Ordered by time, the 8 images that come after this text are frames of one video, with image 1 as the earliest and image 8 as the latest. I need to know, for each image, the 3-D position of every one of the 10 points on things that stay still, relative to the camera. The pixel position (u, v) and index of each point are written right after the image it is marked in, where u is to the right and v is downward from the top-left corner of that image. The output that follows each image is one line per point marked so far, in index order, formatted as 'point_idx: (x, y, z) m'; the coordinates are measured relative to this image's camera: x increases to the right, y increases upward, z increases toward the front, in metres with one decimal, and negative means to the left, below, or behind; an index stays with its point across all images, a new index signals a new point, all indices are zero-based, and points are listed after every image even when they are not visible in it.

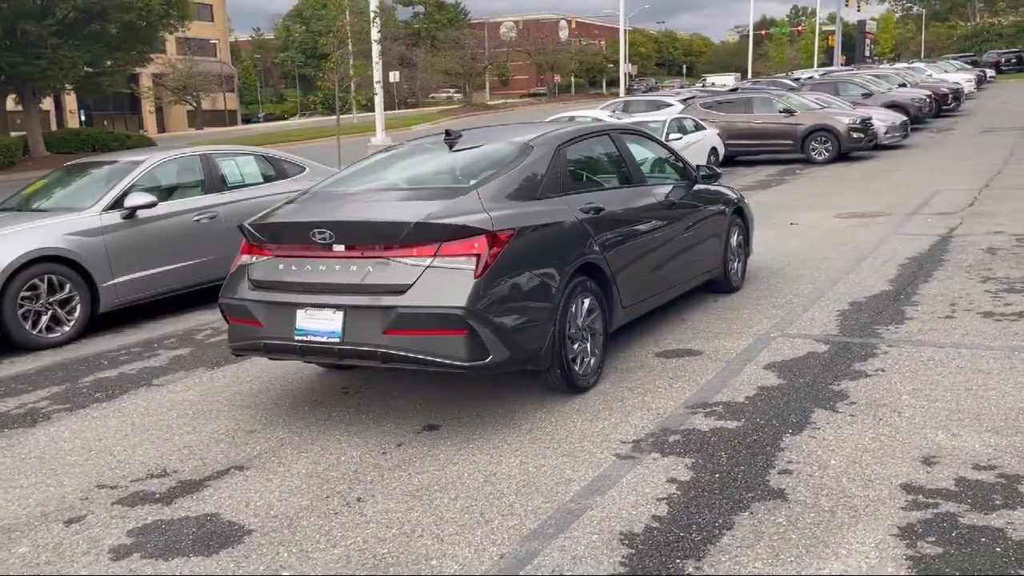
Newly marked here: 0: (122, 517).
0: (-1.8, -1.1, +4.2) m
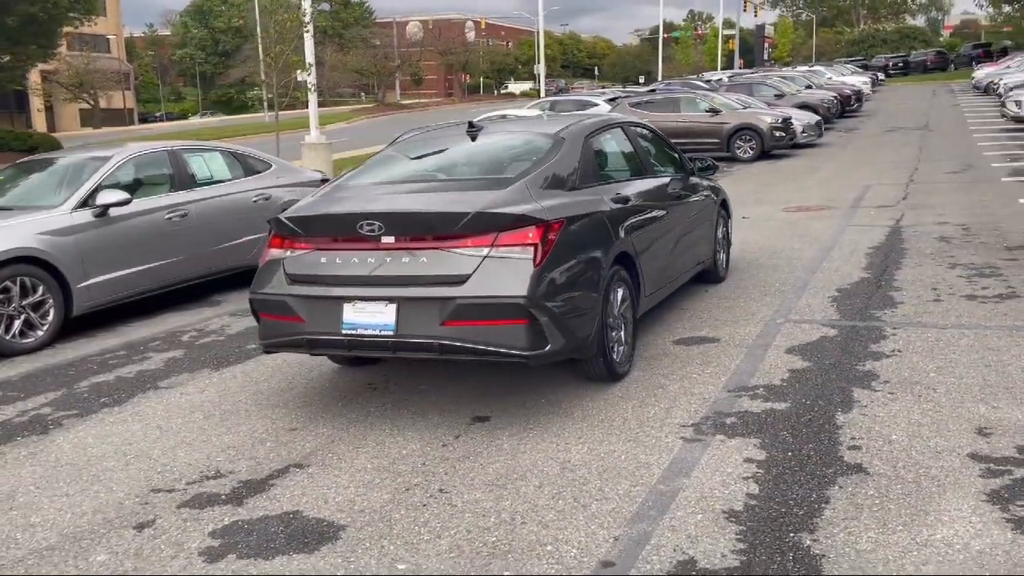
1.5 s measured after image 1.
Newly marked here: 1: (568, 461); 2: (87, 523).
0: (-1.4, -1.1, +4.0) m
1: (+0.3, -0.9, +4.4) m
2: (-2.0, -1.1, +4.0) m
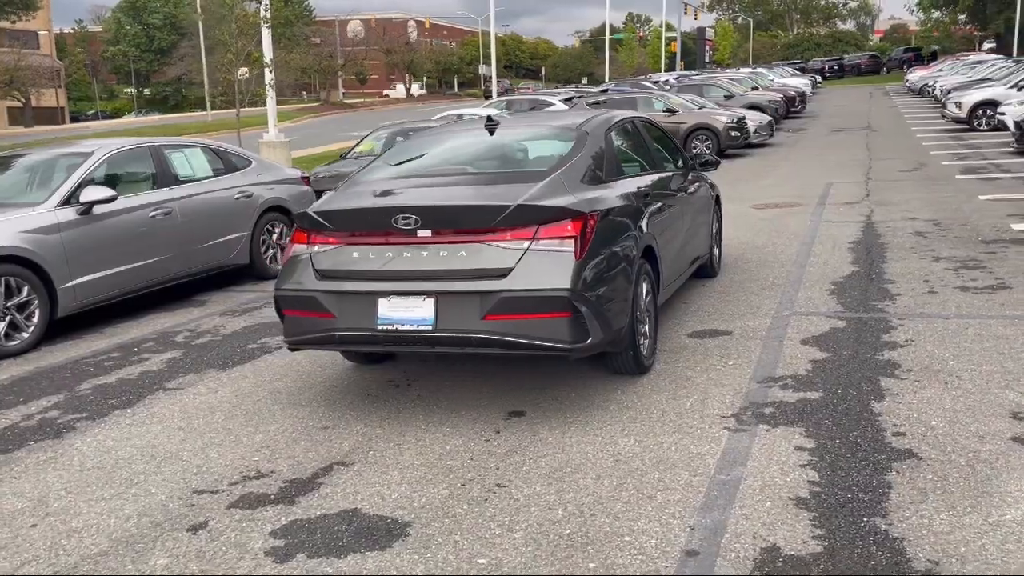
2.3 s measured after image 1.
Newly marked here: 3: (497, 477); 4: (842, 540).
0: (-1.2, -1.0, +3.9) m
1: (+0.5, -0.8, +4.4) m
2: (-1.7, -1.1, +3.9) m
3: (-0.1, -0.9, +4.2) m
4: (+1.3, -1.0, +3.4) m
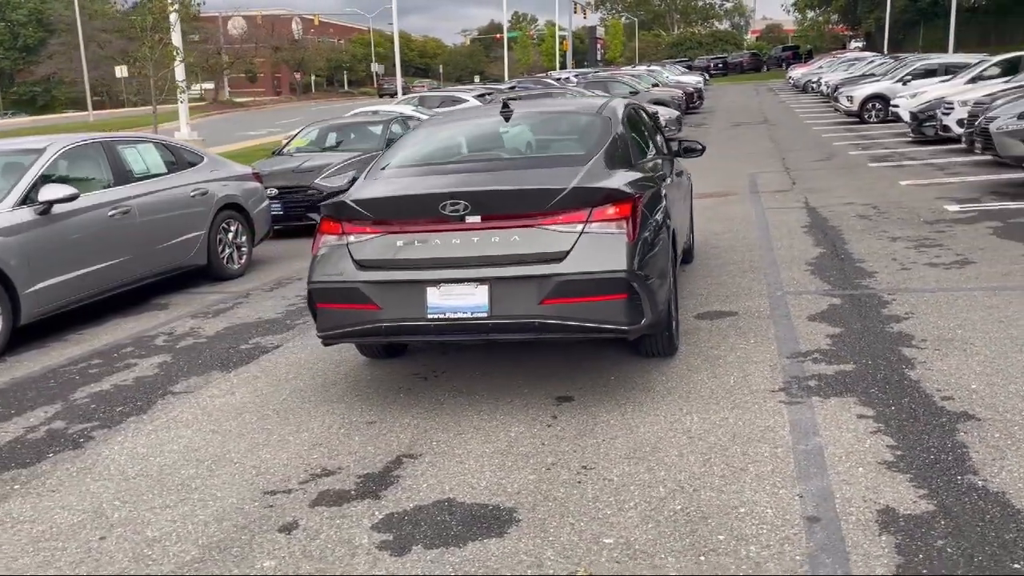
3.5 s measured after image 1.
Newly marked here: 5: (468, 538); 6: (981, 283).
0: (-0.7, -1.0, +3.7) m
1: (+0.9, -0.7, +4.4) m
2: (-1.2, -1.0, +3.7) m
3: (+0.3, -0.8, +4.1) m
4: (+1.8, -0.8, +3.5) m
5: (-0.2, -1.0, +3.4) m
6: (+3.9, 0.0, +7.2) m
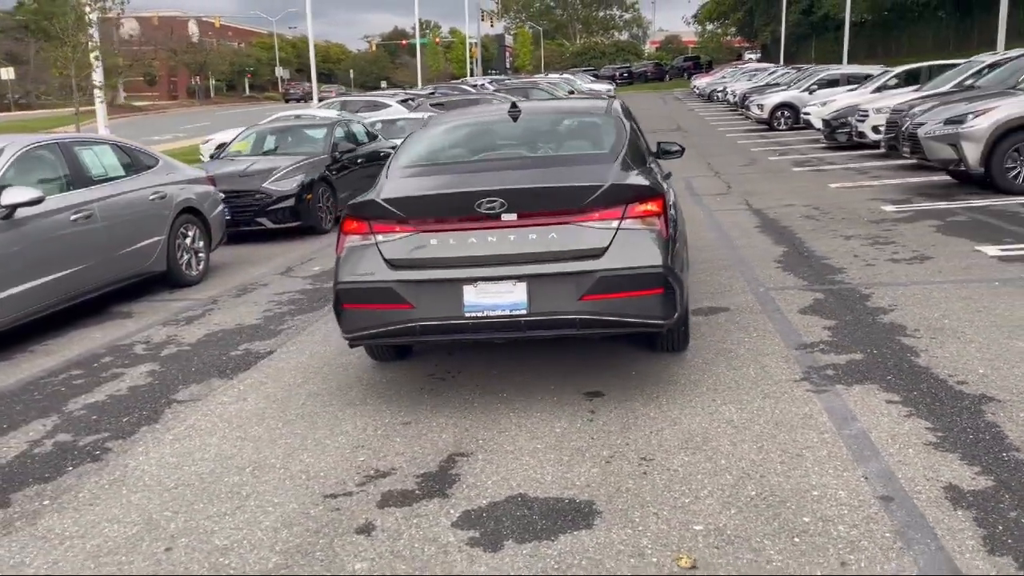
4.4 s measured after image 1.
0: (-0.4, -1.0, +3.7) m
1: (+1.1, -0.7, +4.5) m
2: (-0.9, -1.0, +3.6) m
3: (+0.6, -0.8, +4.2) m
4: (+2.1, -0.8, +3.7) m
5: (+0.2, -1.0, +3.5) m
6: (+3.8, +0.1, +7.6) m
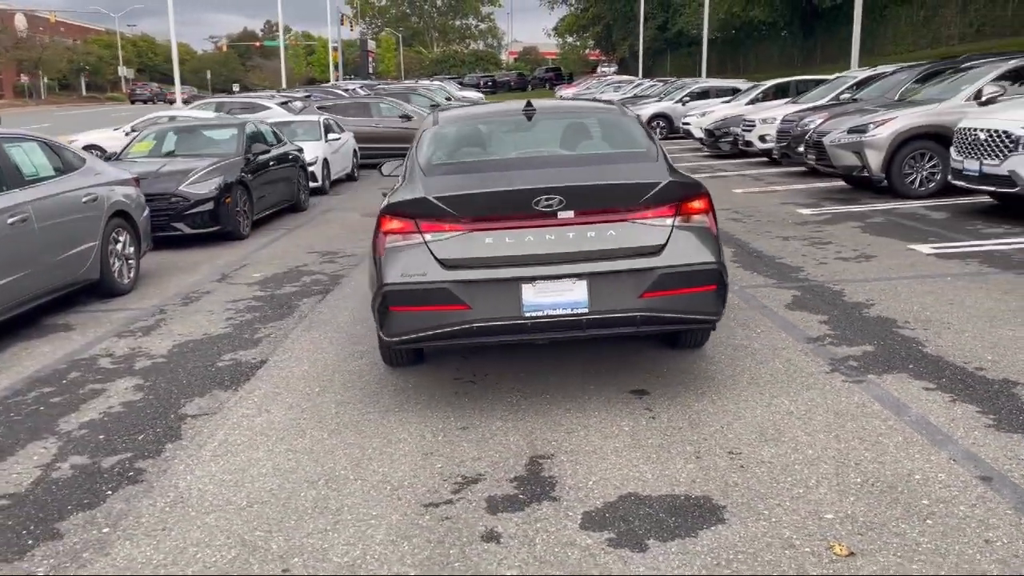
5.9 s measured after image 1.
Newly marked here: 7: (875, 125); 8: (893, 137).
0: (+0.1, -1.0, +3.6) m
1: (+1.5, -0.7, +4.6) m
2: (-0.4, -1.0, +3.4) m
3: (+1.0, -0.8, +4.2) m
4: (+2.6, -0.7, +4.0) m
5: (+0.7, -0.9, +3.4) m
6: (+3.6, +0.1, +8.1) m
7: (+5.6, +2.5, +13.4) m
8: (+5.9, +2.3, +13.3) m
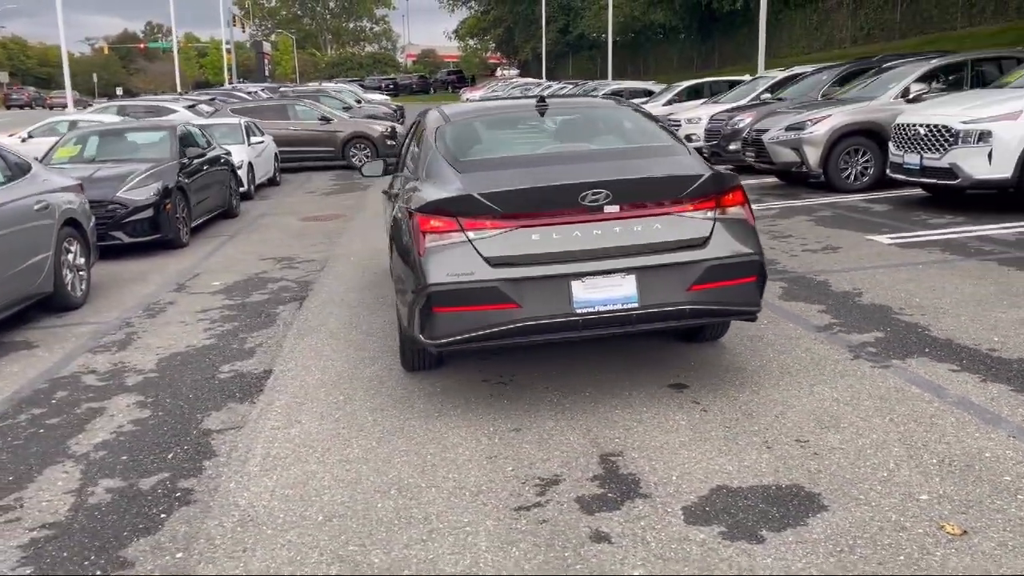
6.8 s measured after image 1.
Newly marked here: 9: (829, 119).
0: (+0.5, -0.9, +3.5) m
1: (+1.8, -0.6, +4.7) m
2: (+0.1, -1.0, +3.2) m
3: (+1.3, -0.7, +4.3) m
4: (+2.9, -0.6, +4.2) m
5: (+1.1, -0.9, +3.4) m
6: (+3.5, +0.2, +8.4) m
7: (+4.8, +2.6, +13.8) m
8: (+5.1, +2.5, +13.8) m
9: (+5.0, +2.7, +13.8) m
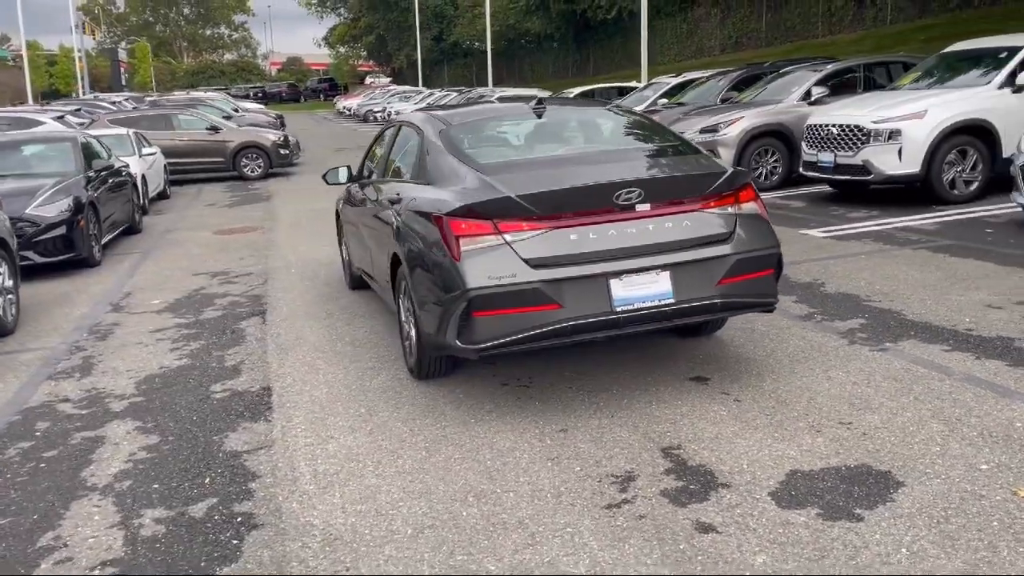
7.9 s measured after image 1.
0: (+0.9, -0.9, +3.6) m
1: (+2.0, -0.5, +5.0) m
2: (+0.5, -1.0, +3.3) m
3: (+1.6, -0.7, +4.5) m
4: (+3.2, -0.5, +4.6) m
5: (+1.5, -0.9, +3.6) m
6: (+3.1, +0.3, +8.8) m
7: (+3.6, +2.7, +14.4) m
8: (+3.8, +2.5, +14.4) m
9: (+3.8, +2.8, +14.4) m
